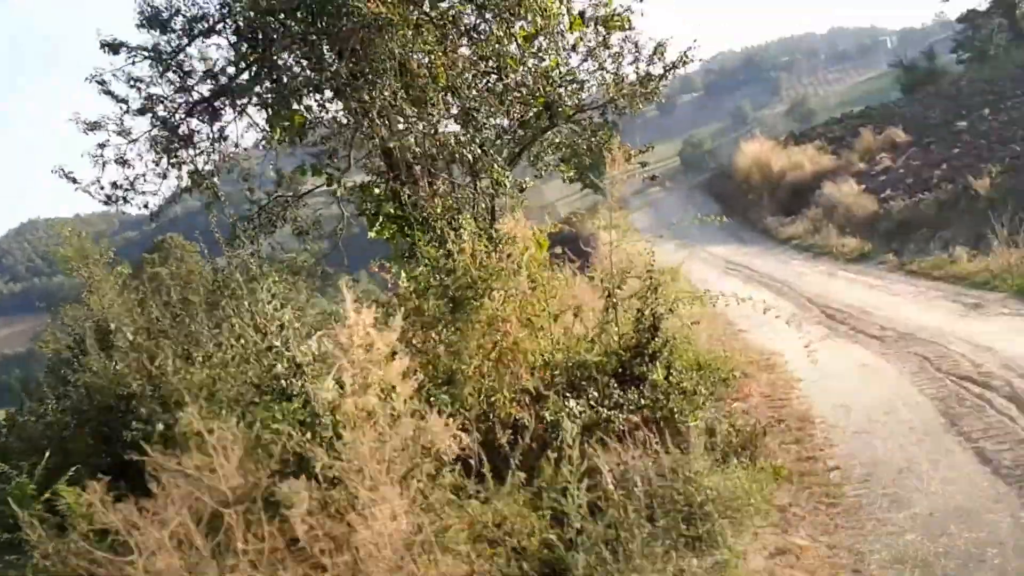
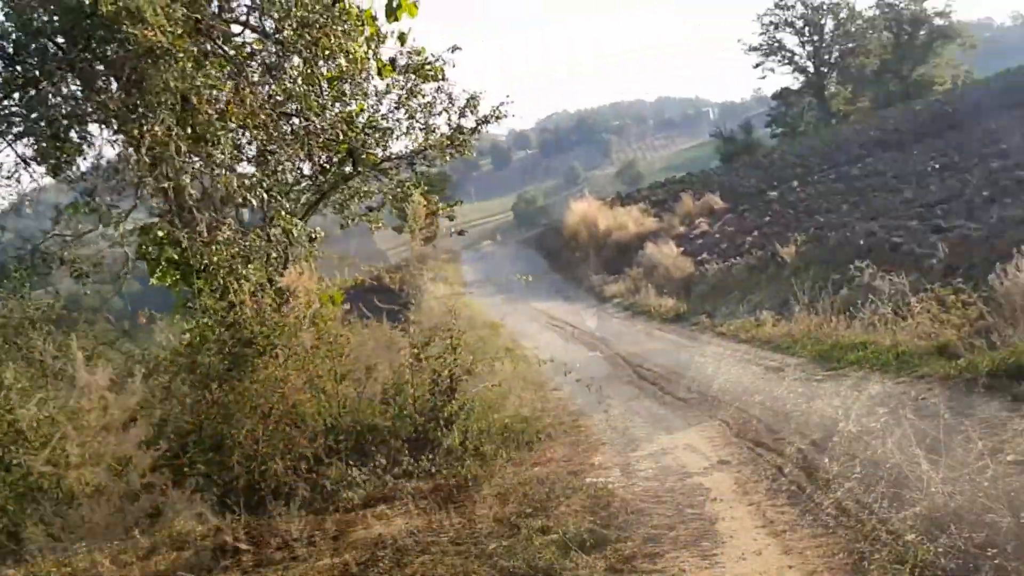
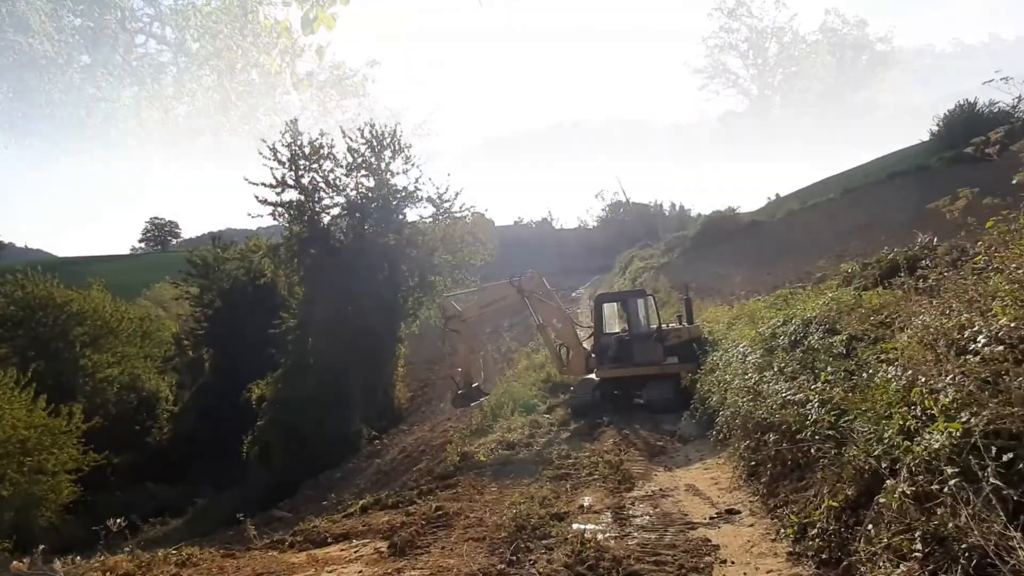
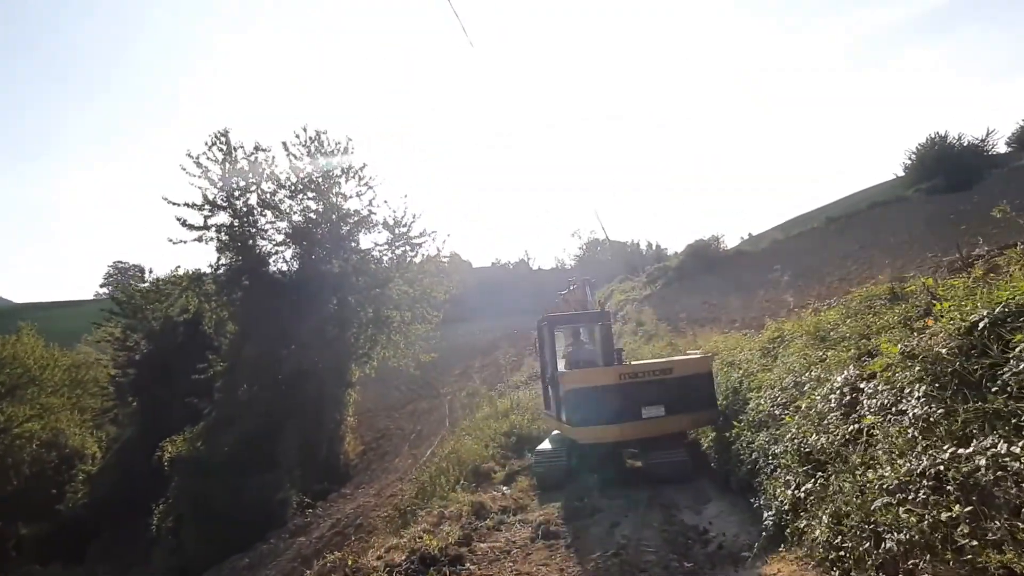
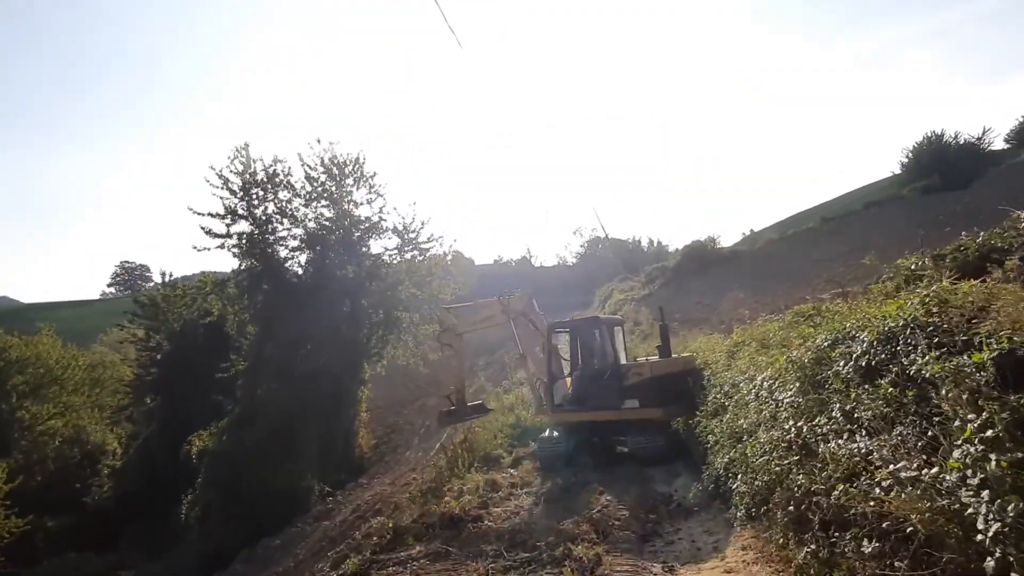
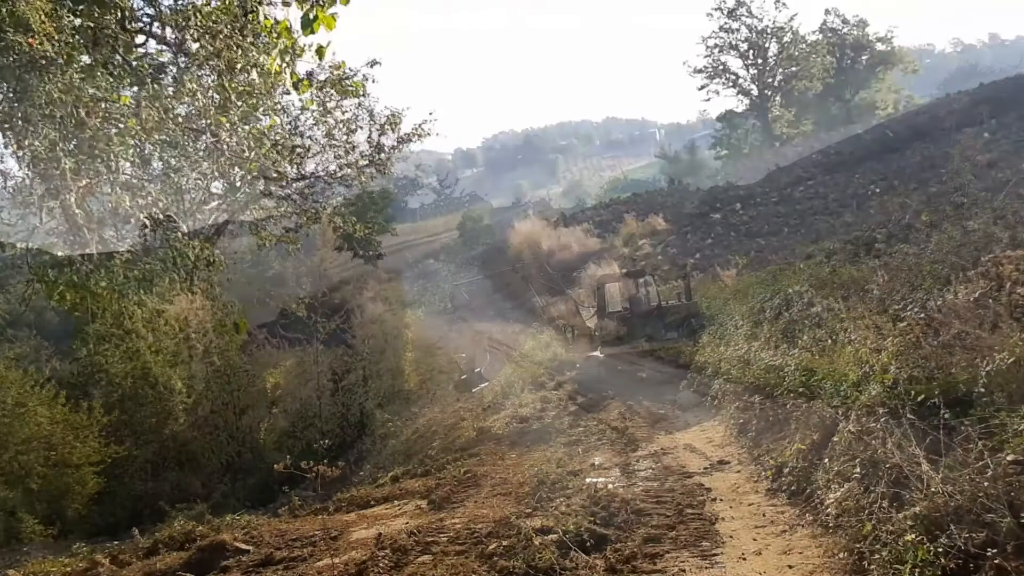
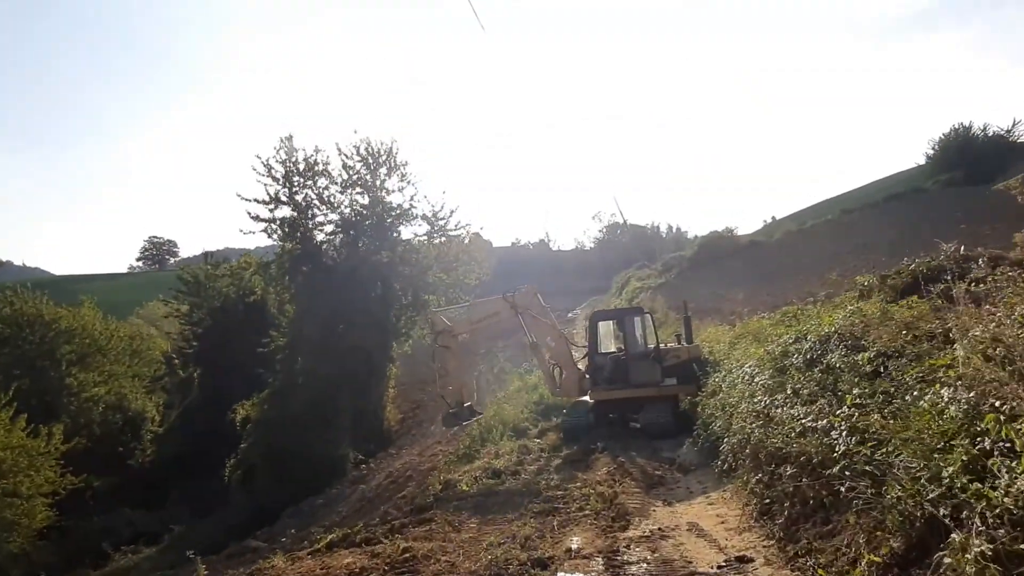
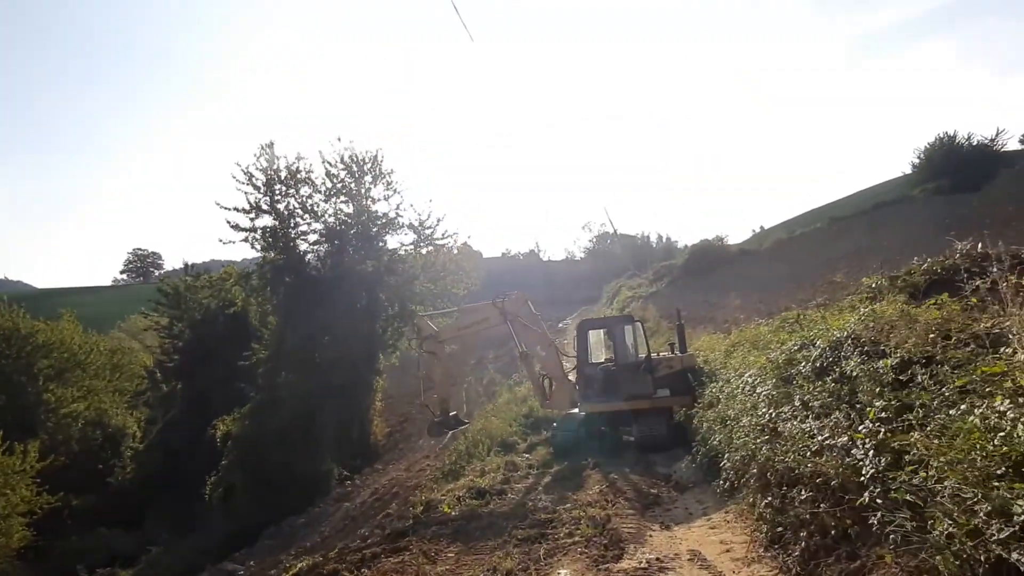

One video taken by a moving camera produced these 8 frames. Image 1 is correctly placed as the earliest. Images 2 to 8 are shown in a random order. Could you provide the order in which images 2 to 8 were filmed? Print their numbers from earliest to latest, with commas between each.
2, 6, 3, 7, 8, 5, 4
